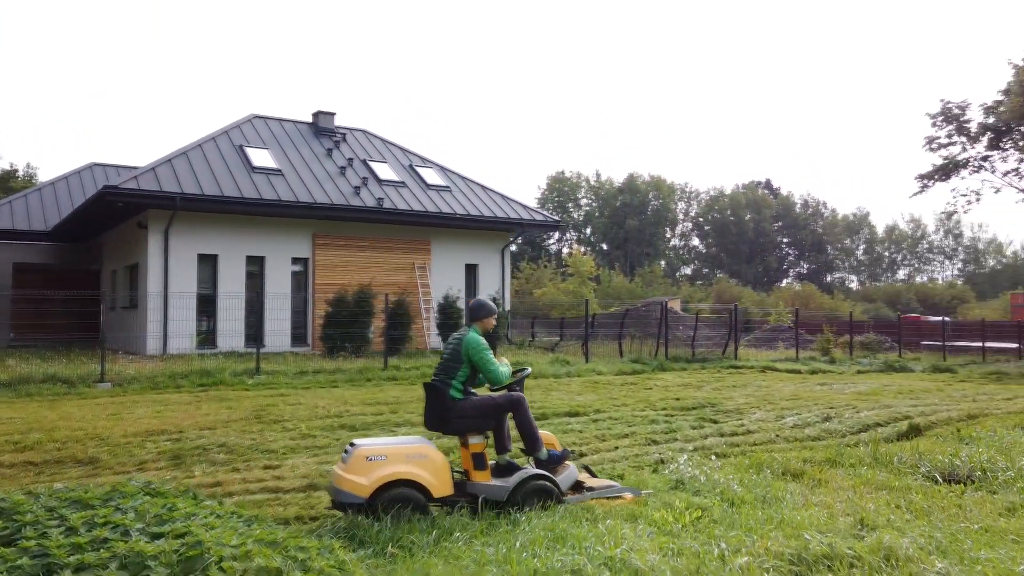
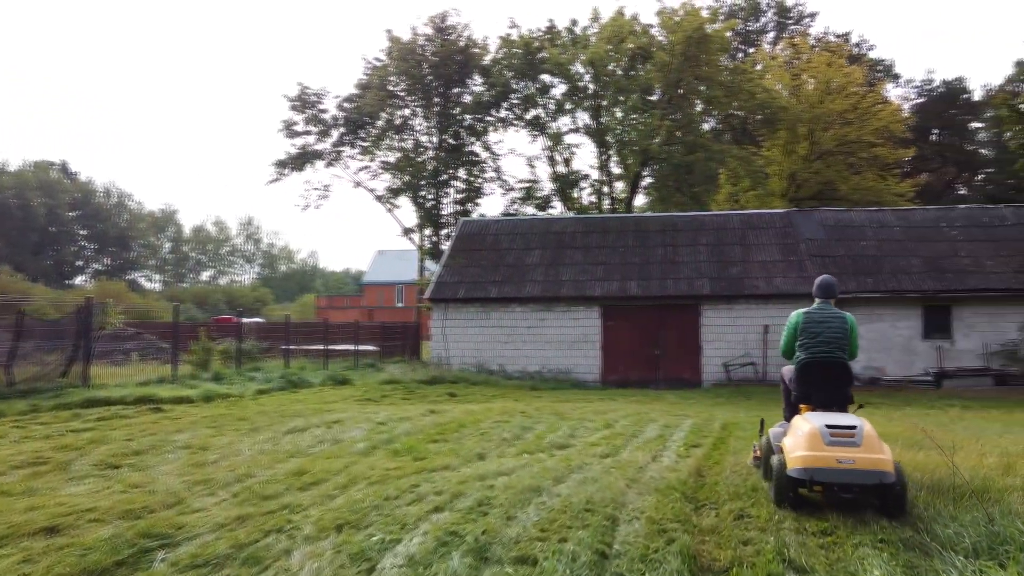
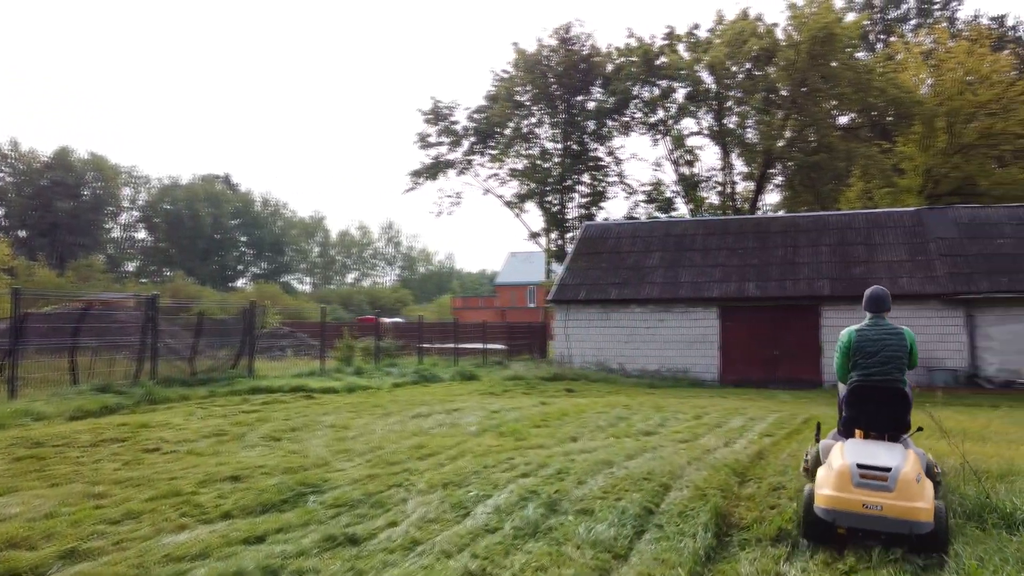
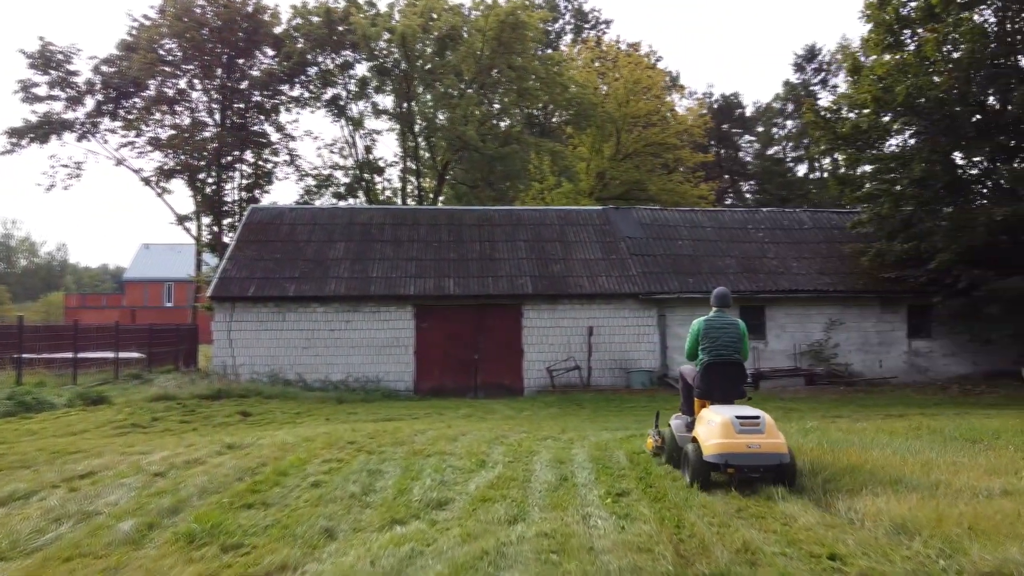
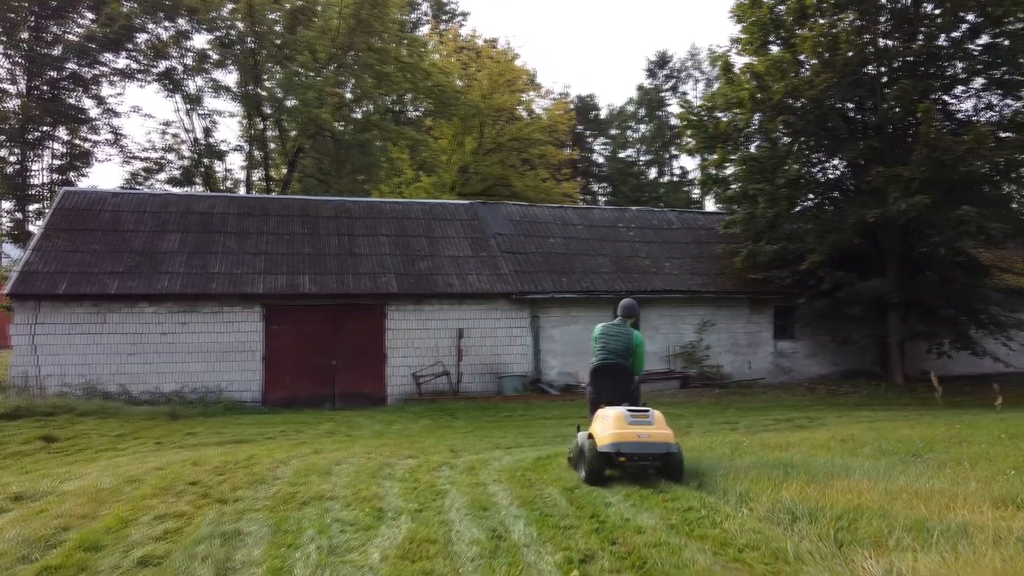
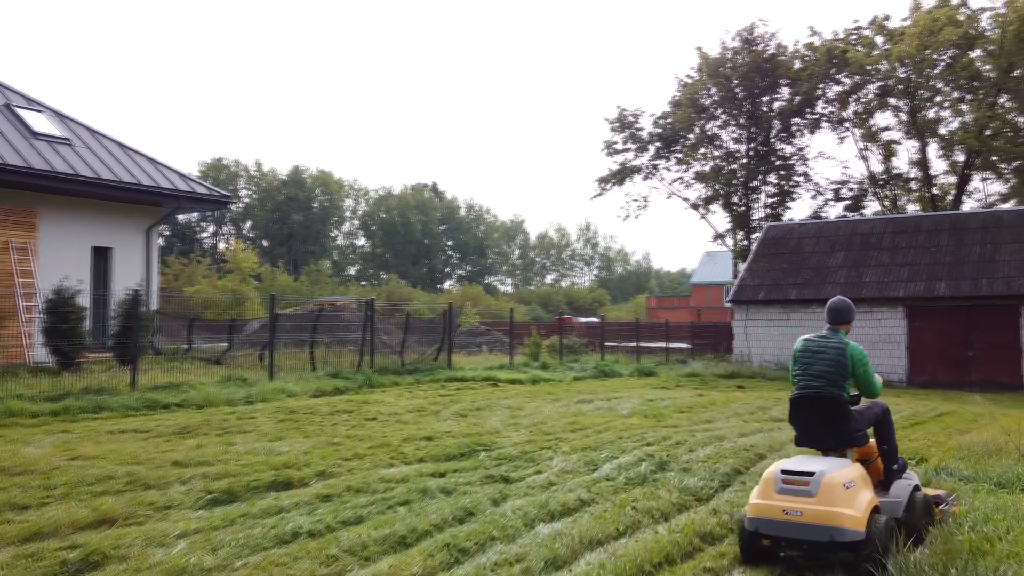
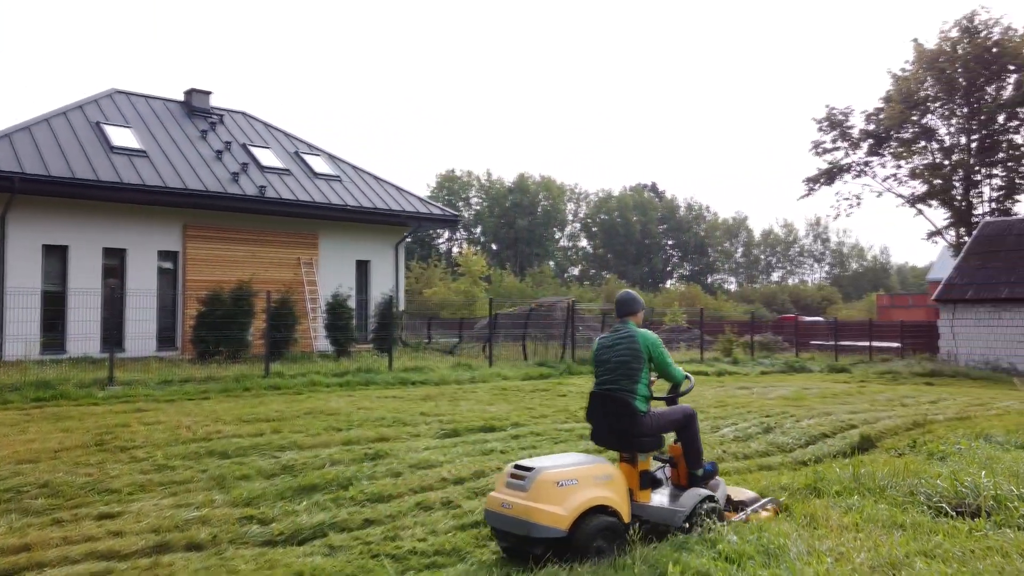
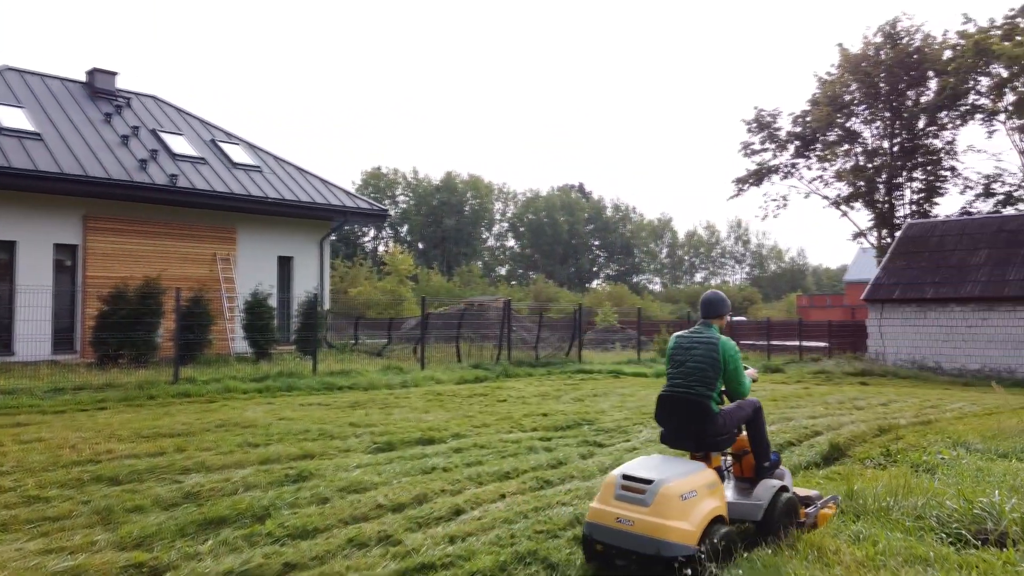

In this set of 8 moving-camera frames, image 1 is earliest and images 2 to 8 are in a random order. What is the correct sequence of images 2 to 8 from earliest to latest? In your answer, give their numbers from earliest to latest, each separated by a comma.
7, 8, 6, 3, 2, 4, 5
